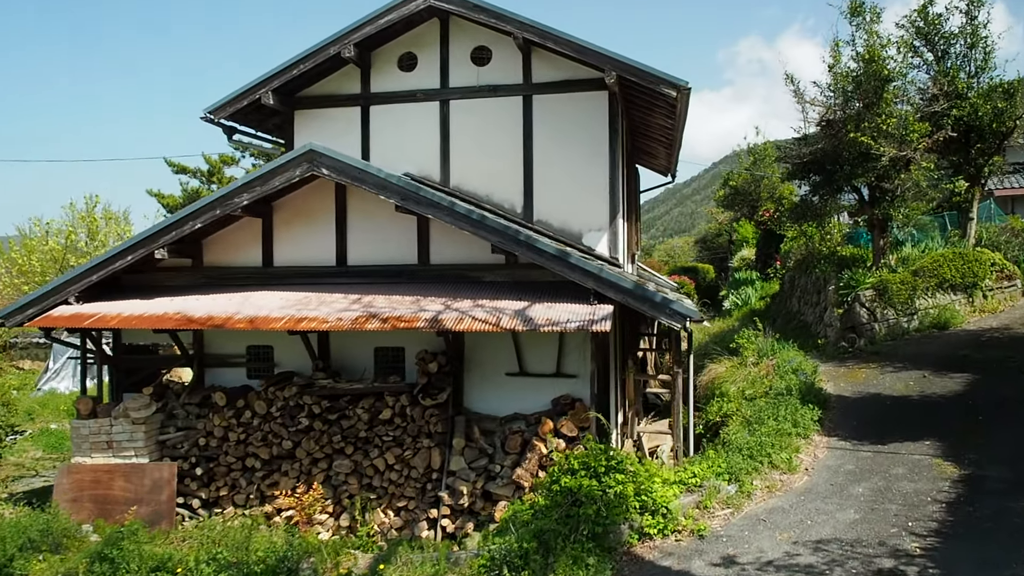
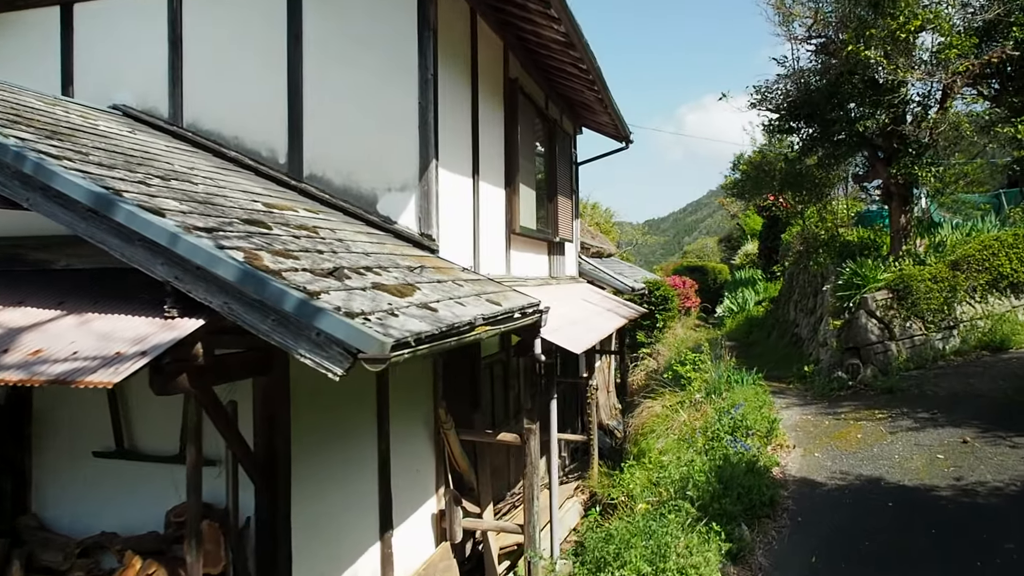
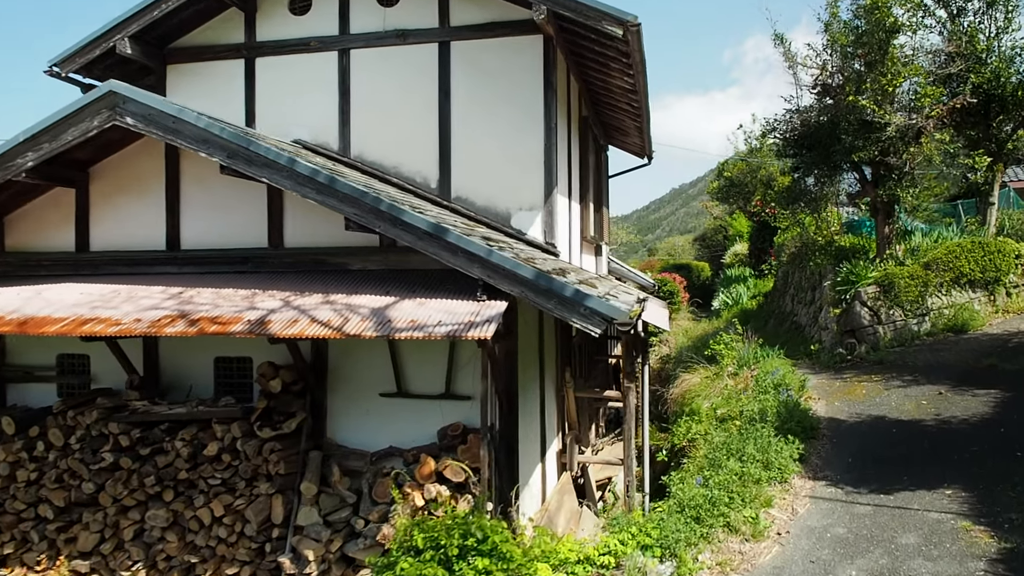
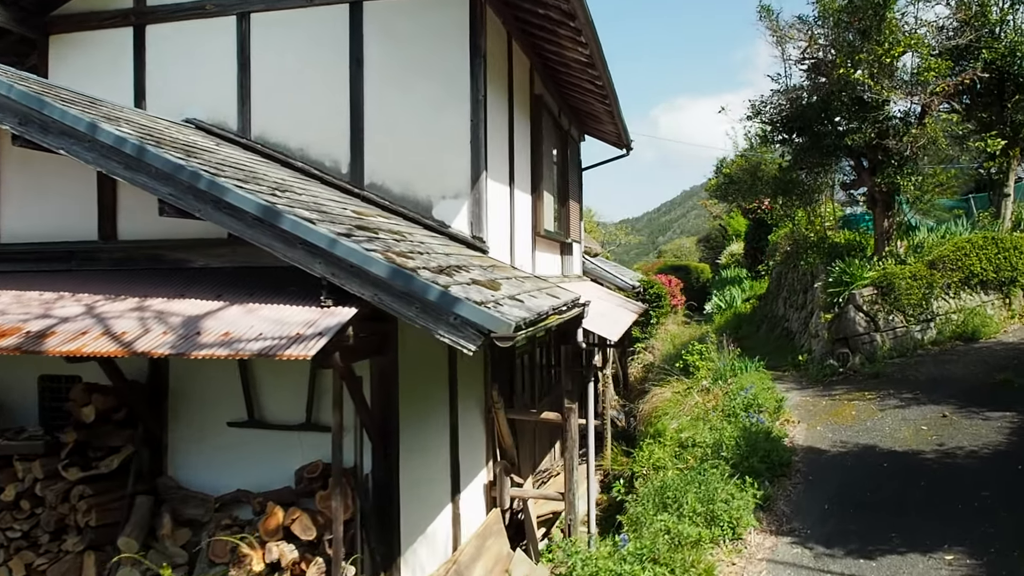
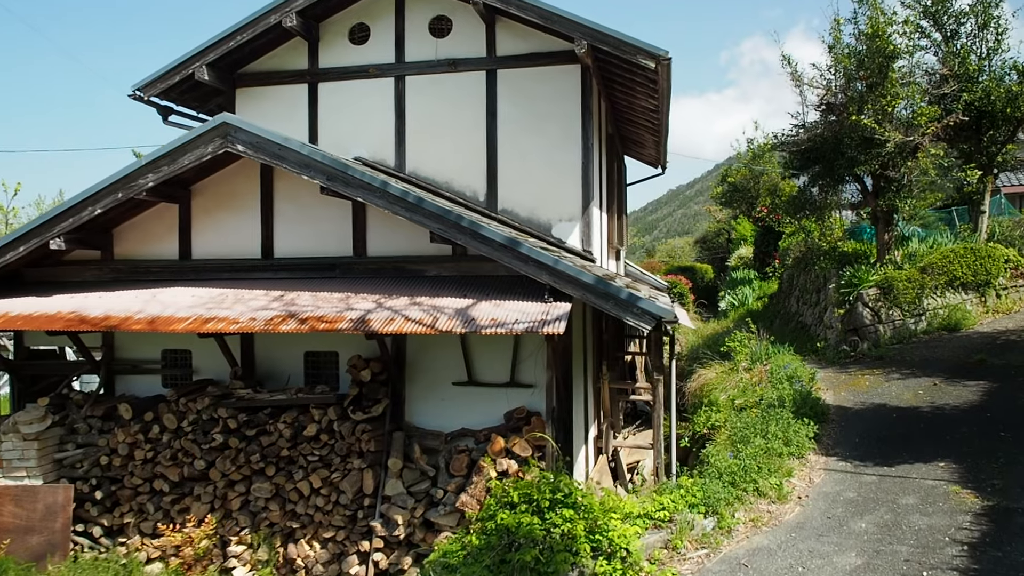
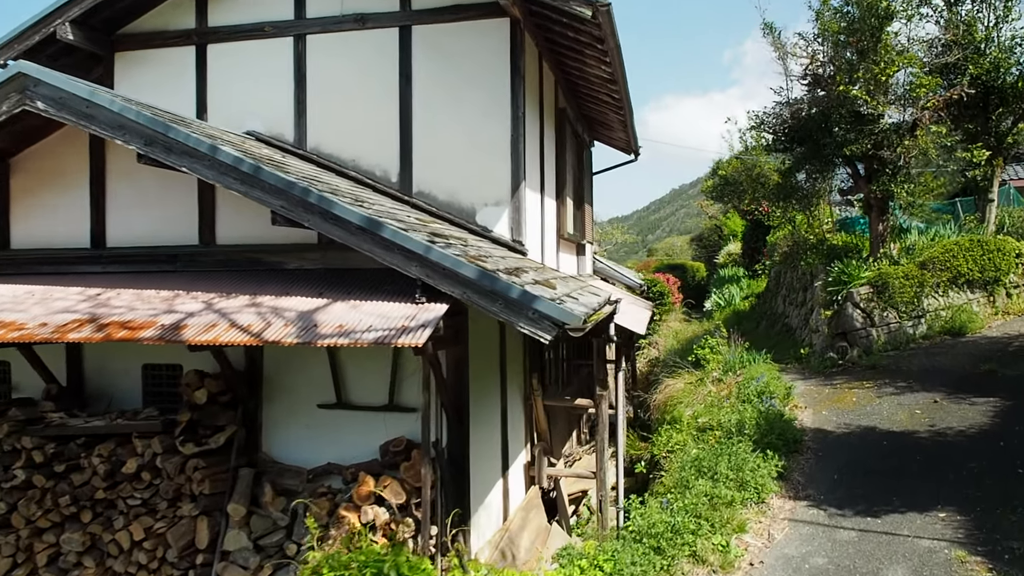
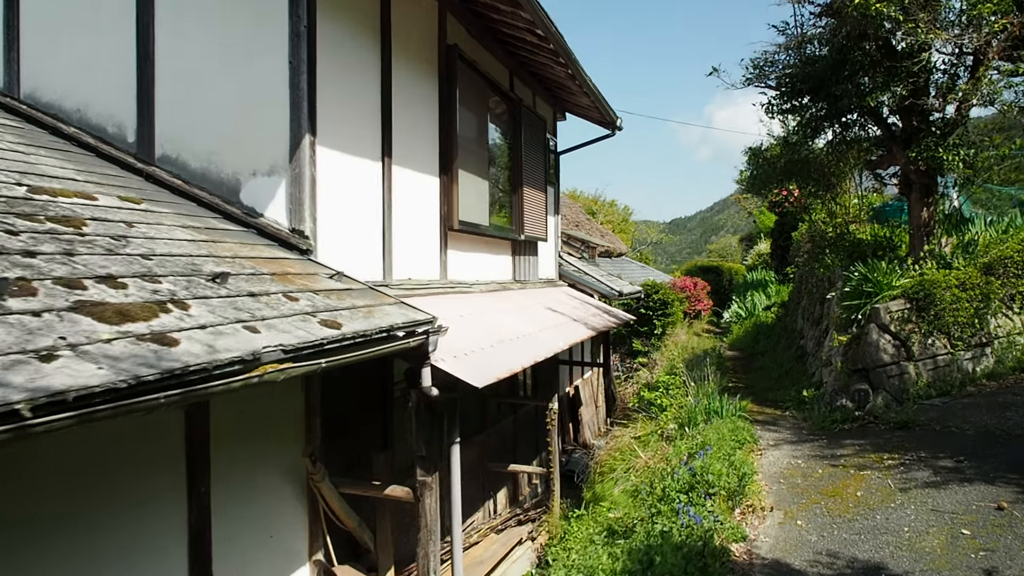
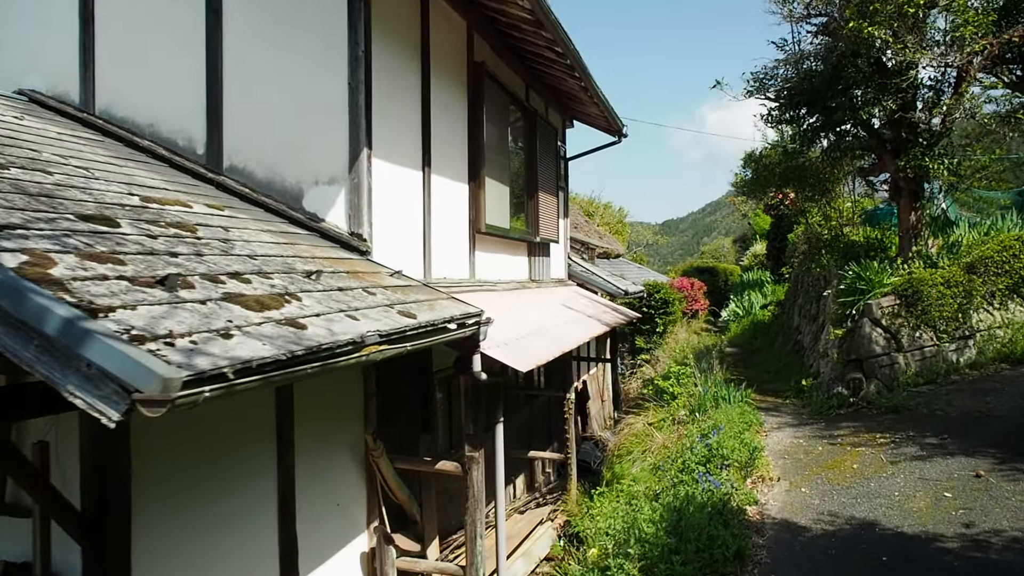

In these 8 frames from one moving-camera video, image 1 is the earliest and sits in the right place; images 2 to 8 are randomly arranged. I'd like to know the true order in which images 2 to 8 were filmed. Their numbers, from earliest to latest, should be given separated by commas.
5, 3, 6, 4, 2, 8, 7
